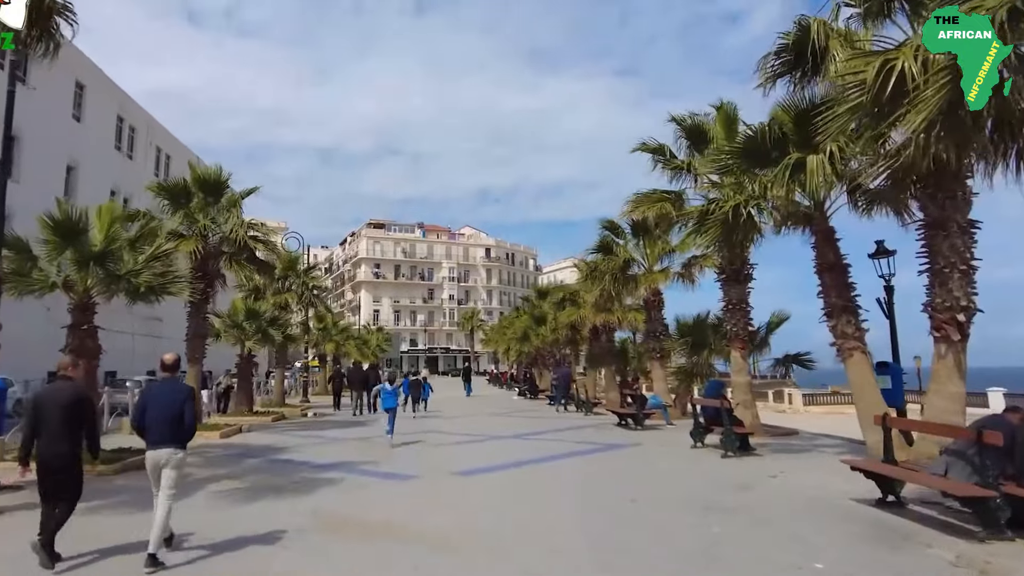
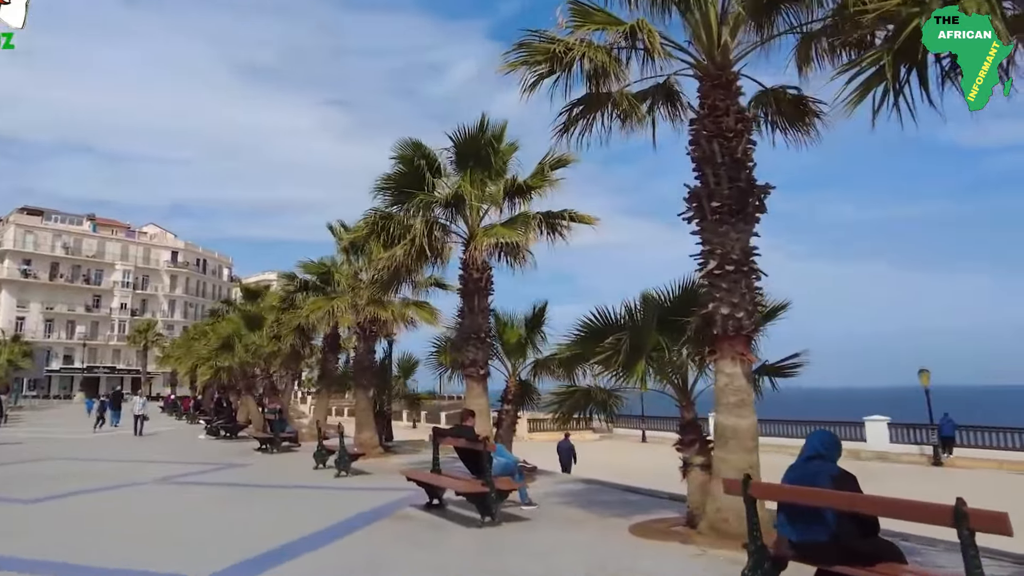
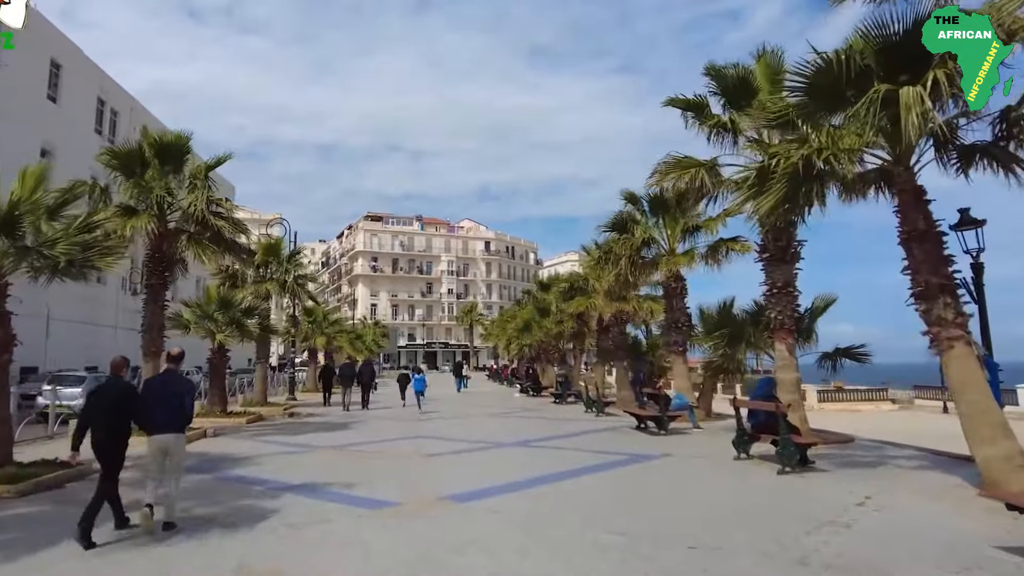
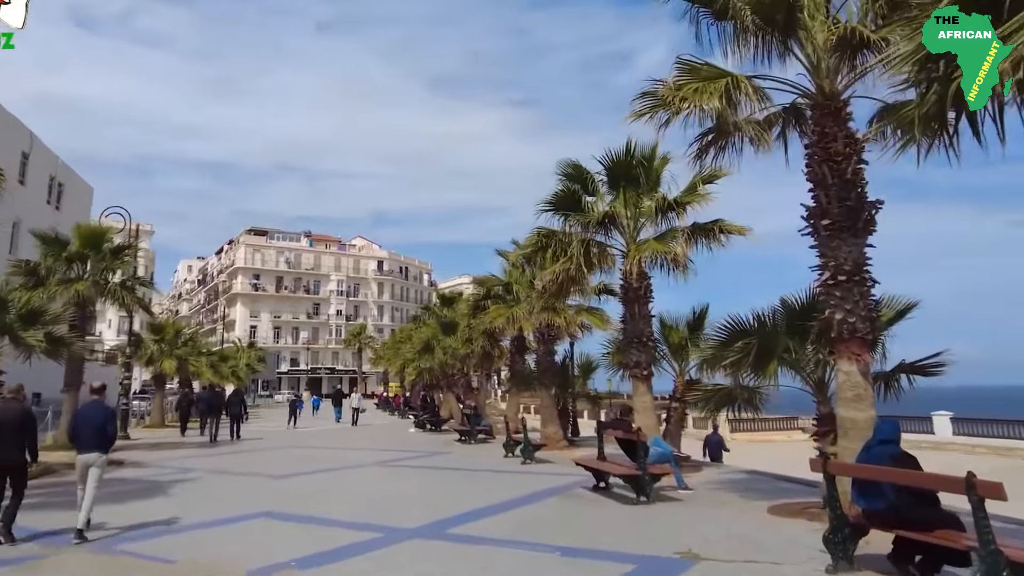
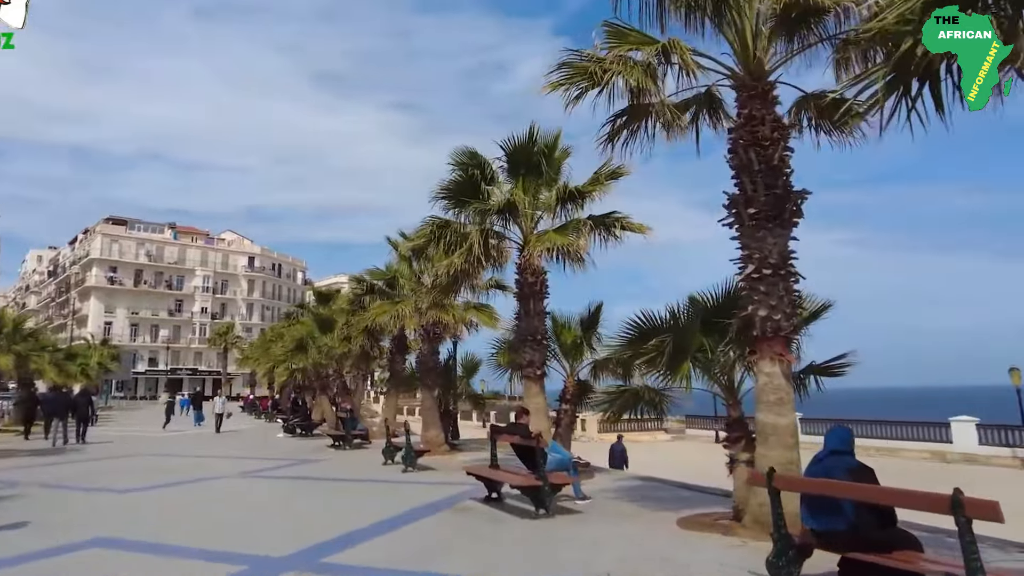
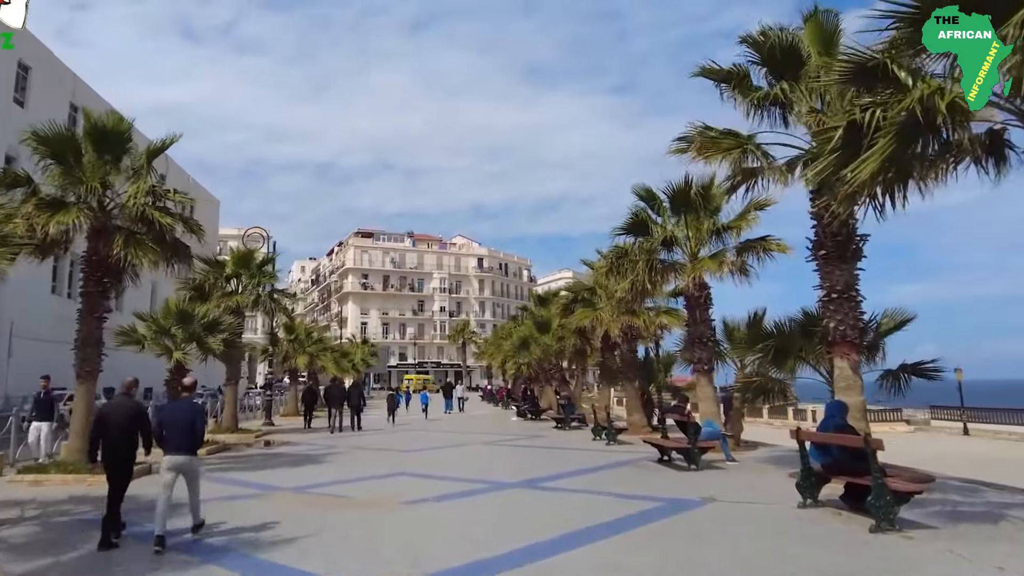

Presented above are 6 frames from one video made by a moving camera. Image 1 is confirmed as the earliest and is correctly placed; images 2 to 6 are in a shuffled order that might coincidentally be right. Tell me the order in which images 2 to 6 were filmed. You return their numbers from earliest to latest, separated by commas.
3, 6, 4, 5, 2
